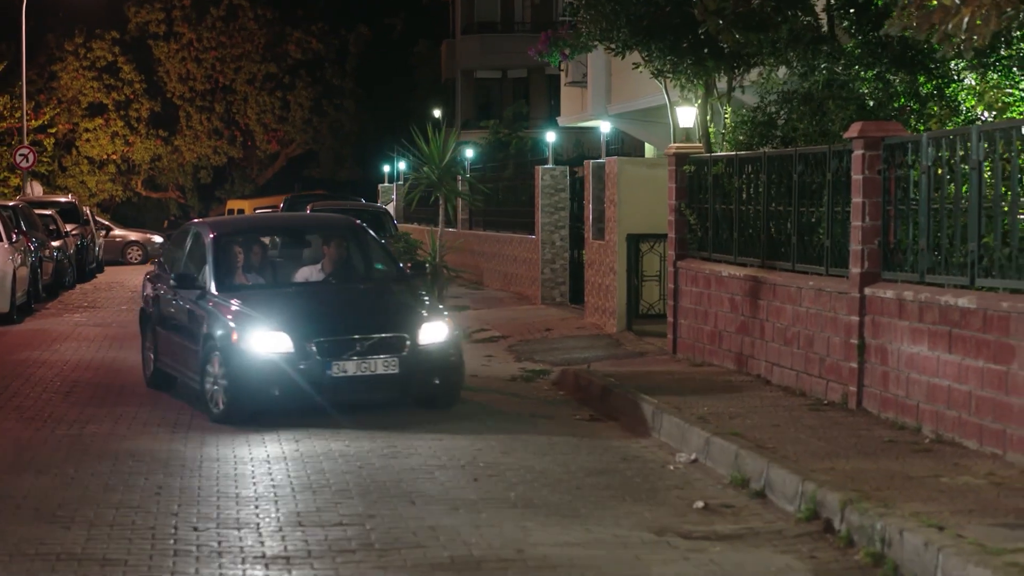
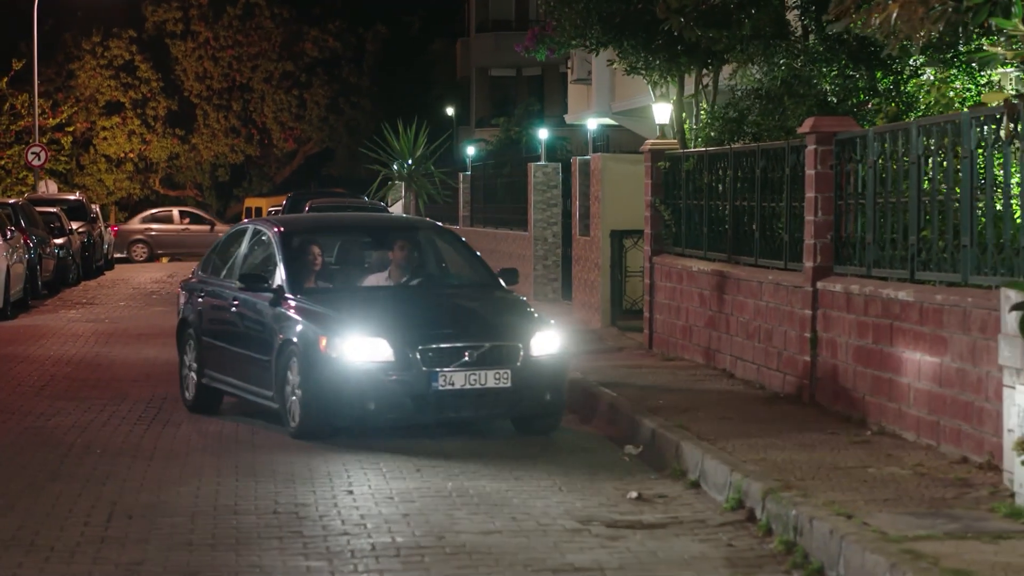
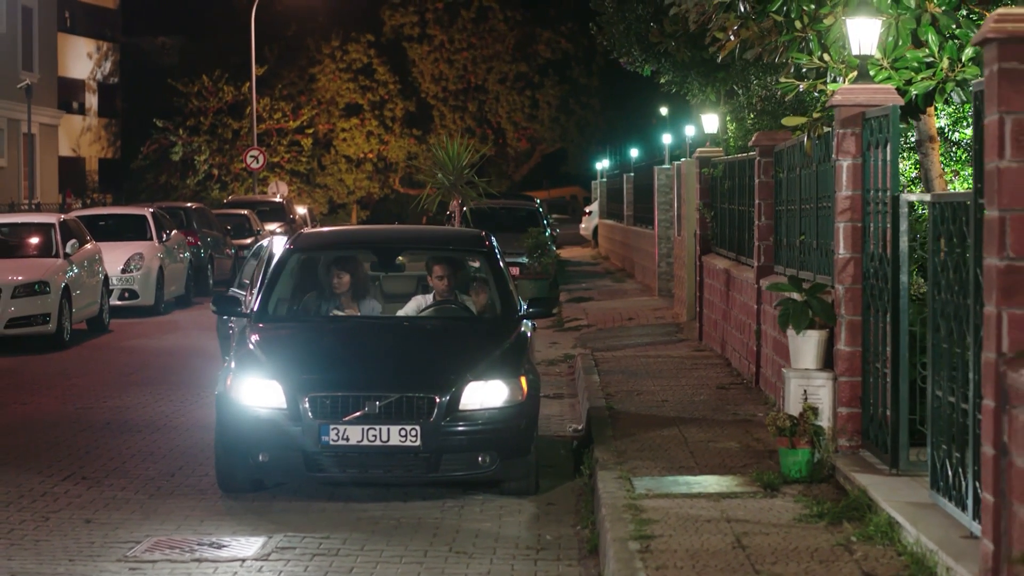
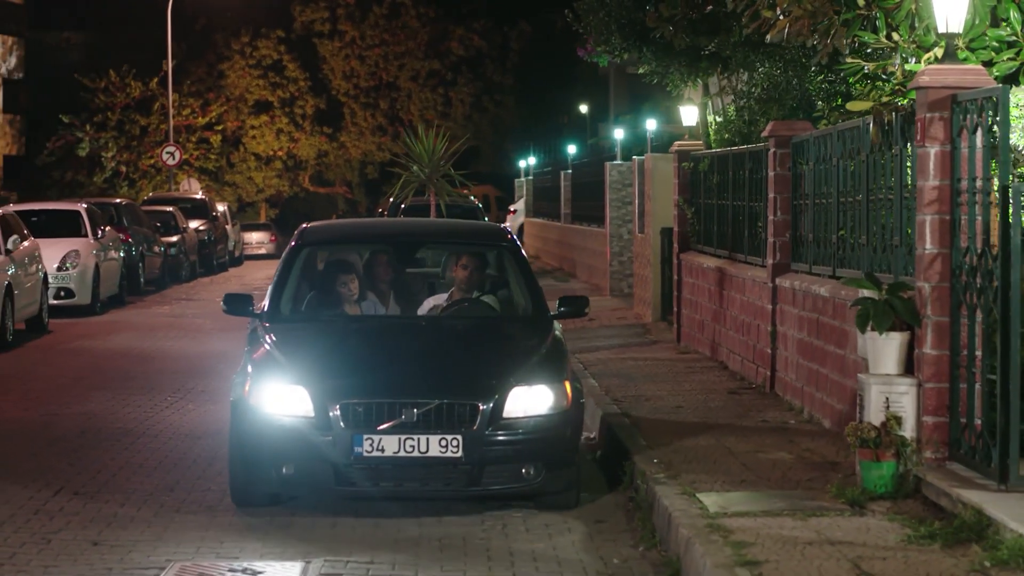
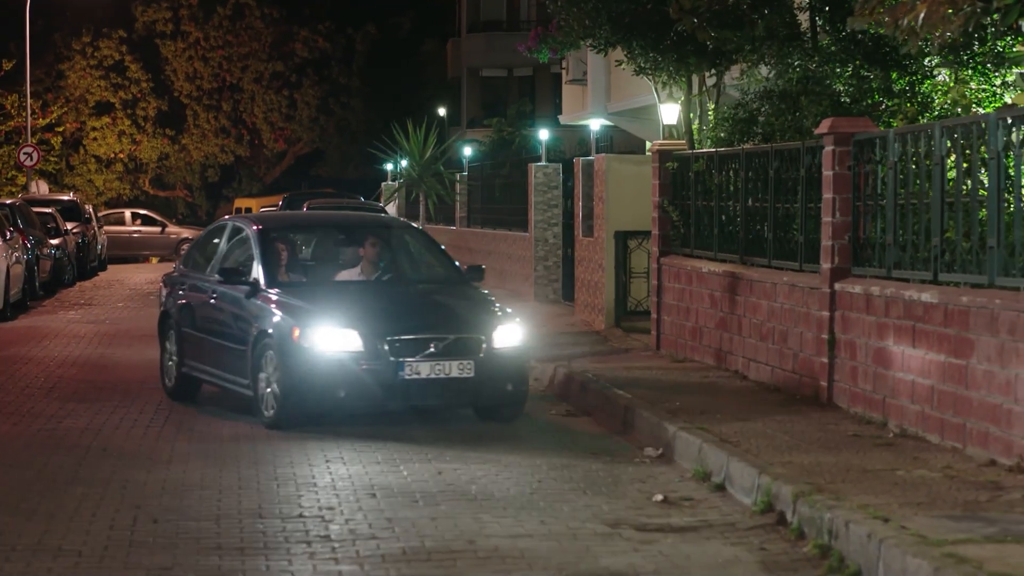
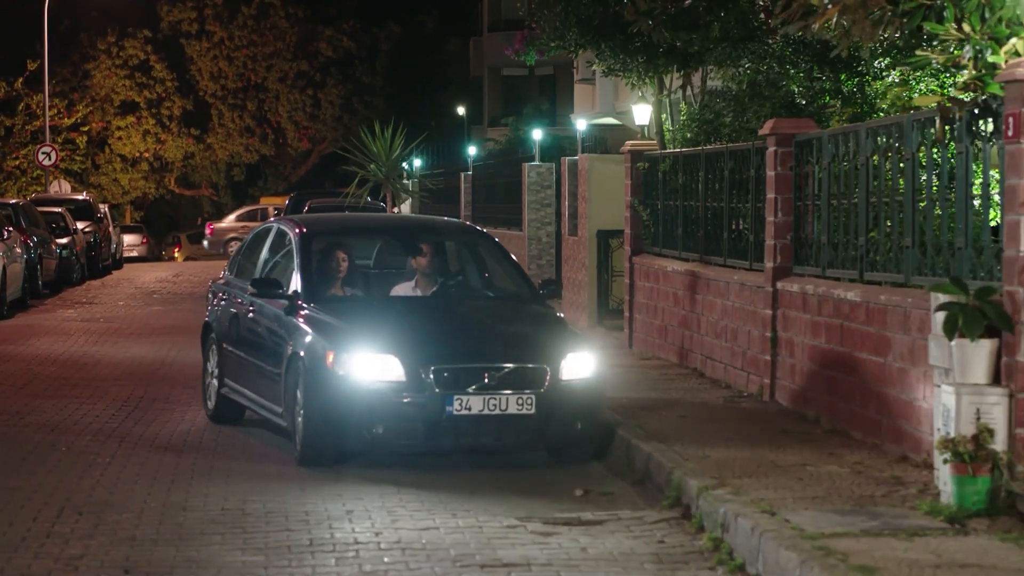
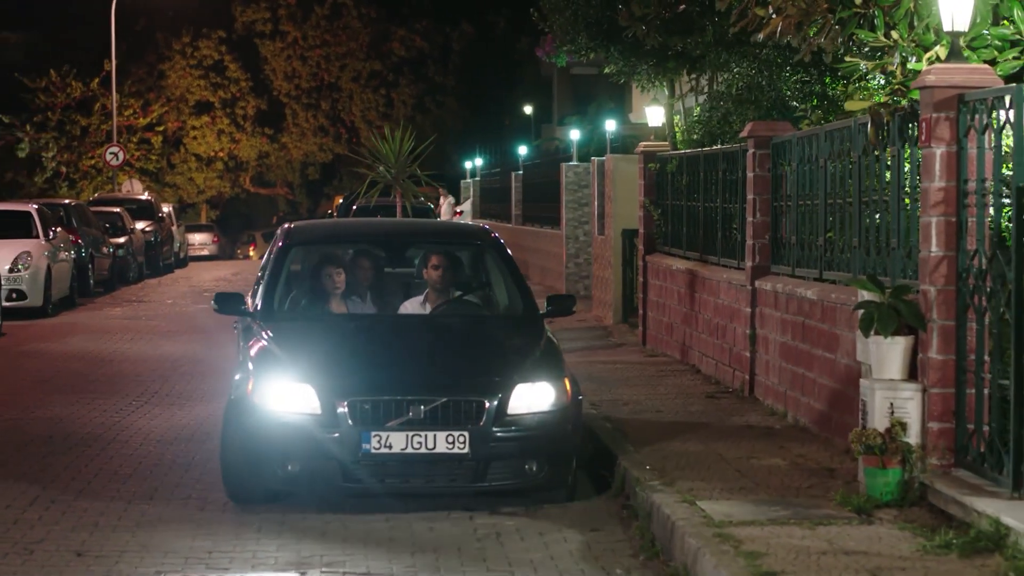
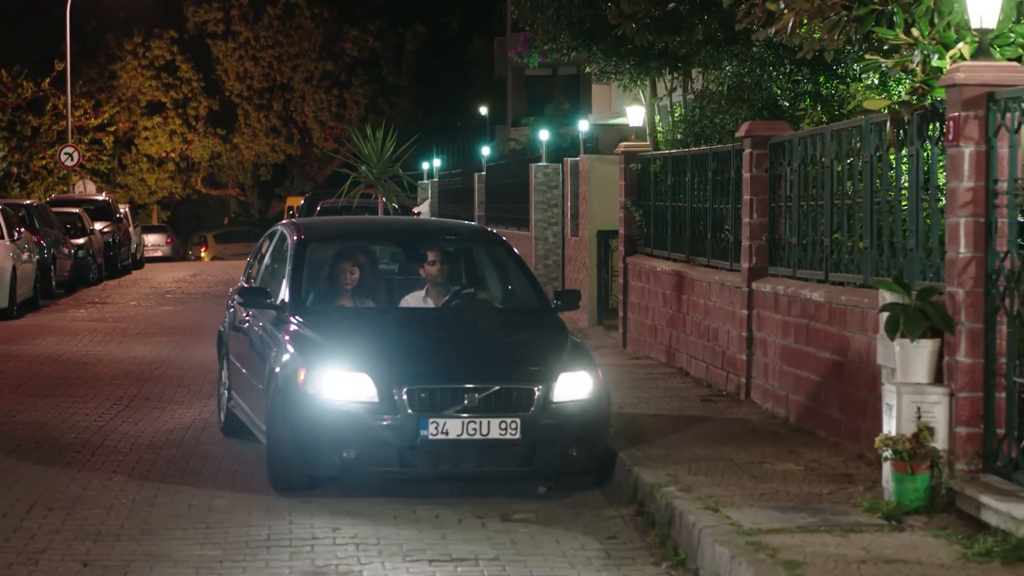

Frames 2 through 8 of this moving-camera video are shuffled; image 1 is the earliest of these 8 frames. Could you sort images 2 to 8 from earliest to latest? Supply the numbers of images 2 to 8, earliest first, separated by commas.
5, 2, 6, 8, 7, 4, 3
